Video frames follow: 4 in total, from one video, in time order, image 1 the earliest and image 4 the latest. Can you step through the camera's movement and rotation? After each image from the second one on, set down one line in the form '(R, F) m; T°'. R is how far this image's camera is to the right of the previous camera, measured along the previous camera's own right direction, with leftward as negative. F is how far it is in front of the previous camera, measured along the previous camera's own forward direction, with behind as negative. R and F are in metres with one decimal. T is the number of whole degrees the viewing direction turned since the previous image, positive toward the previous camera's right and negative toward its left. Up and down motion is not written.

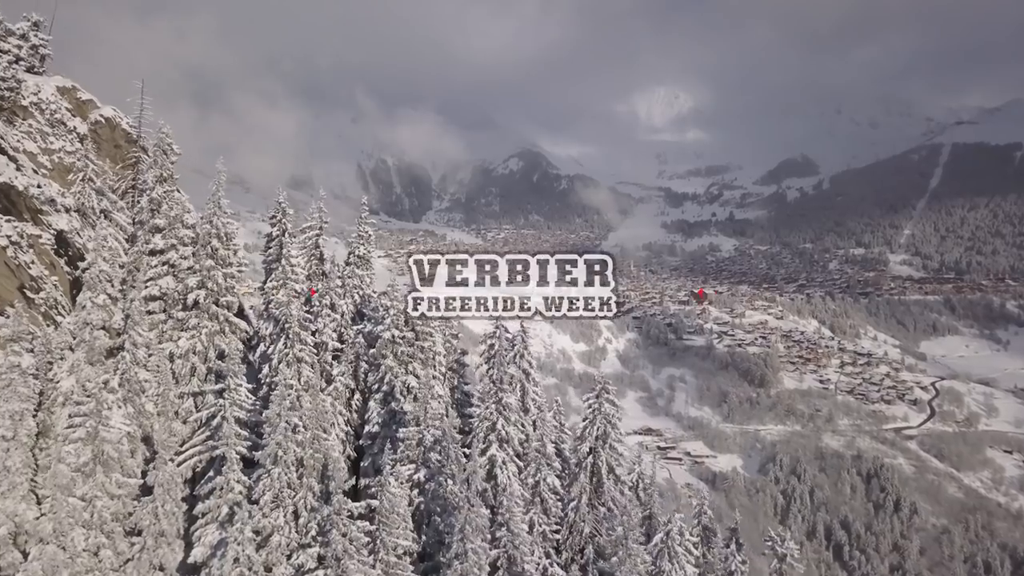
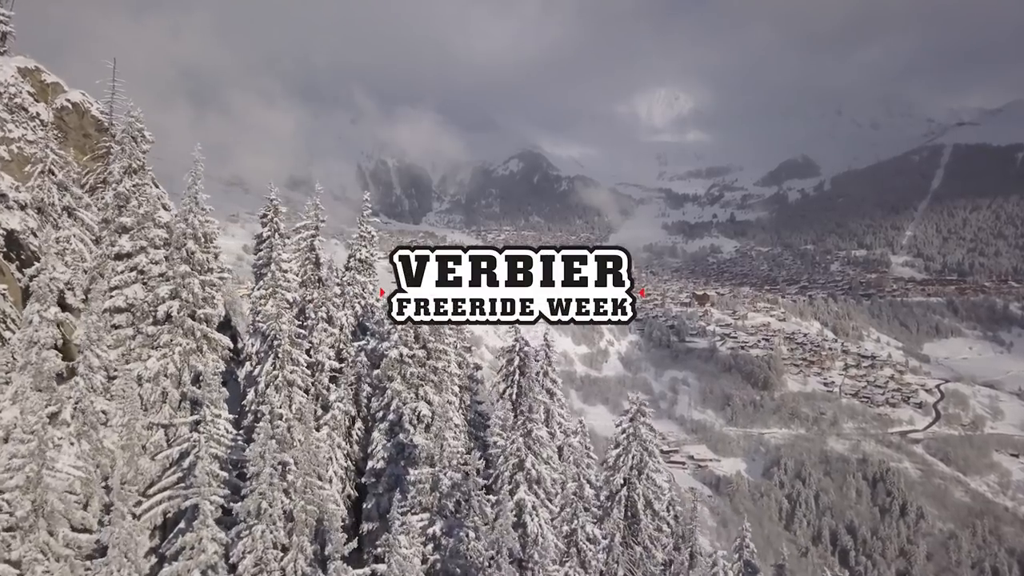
(-0.5, +1.6) m; 0°
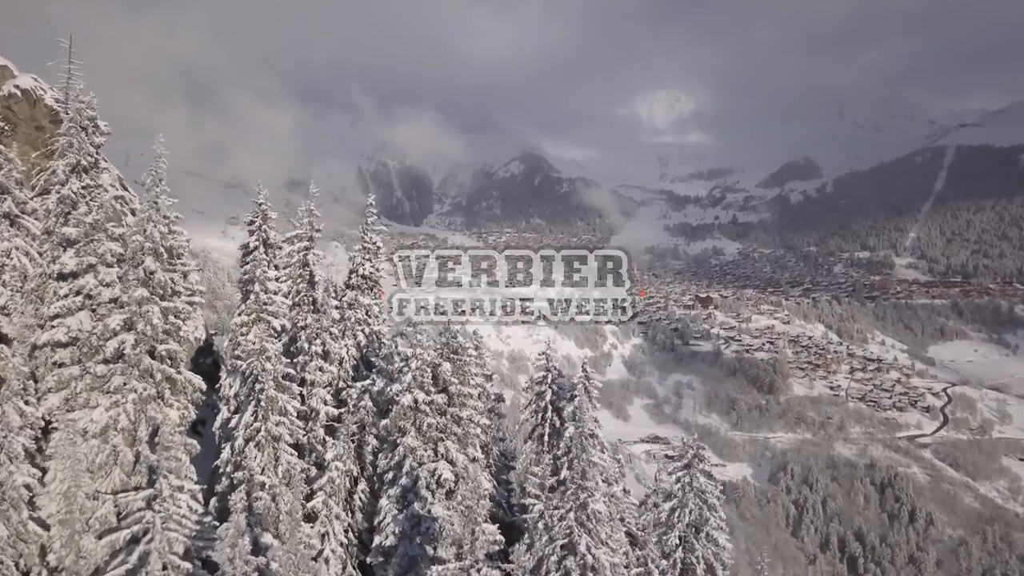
(-0.6, +1.9) m; 0°
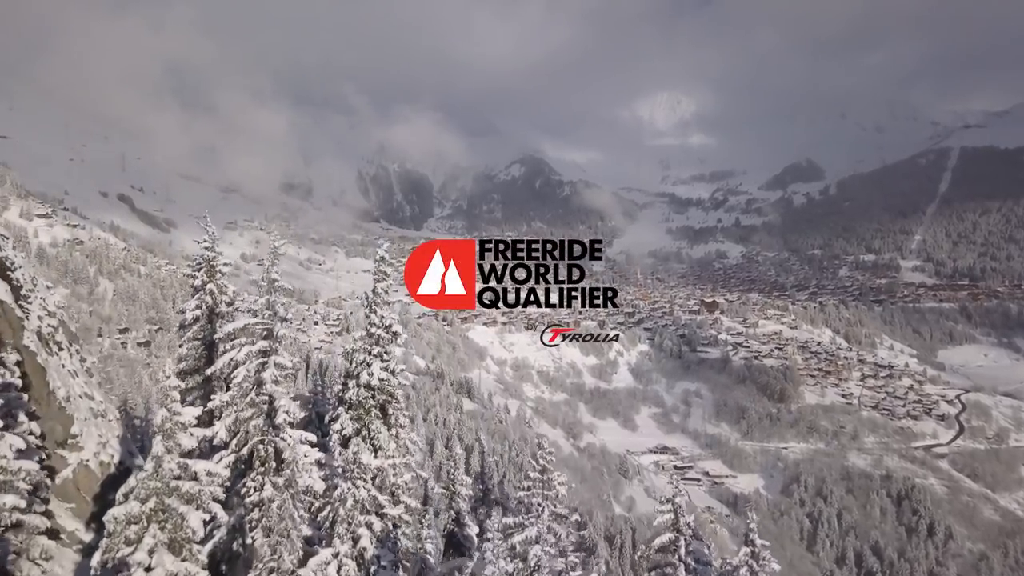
(-1.2, +4.2) m; 0°
